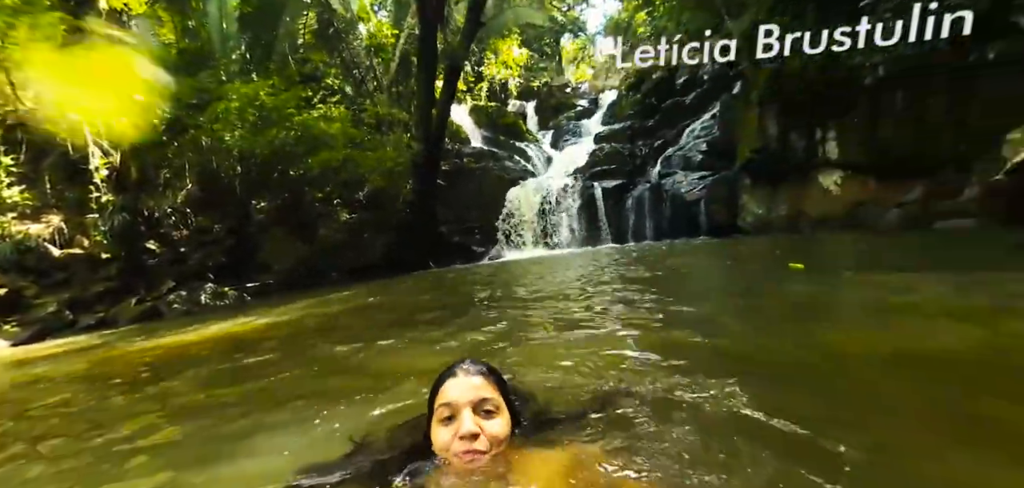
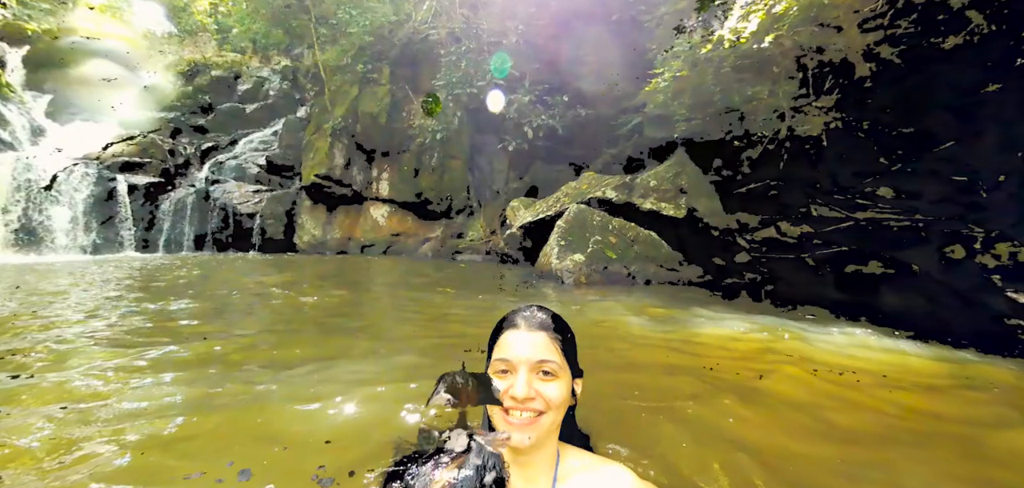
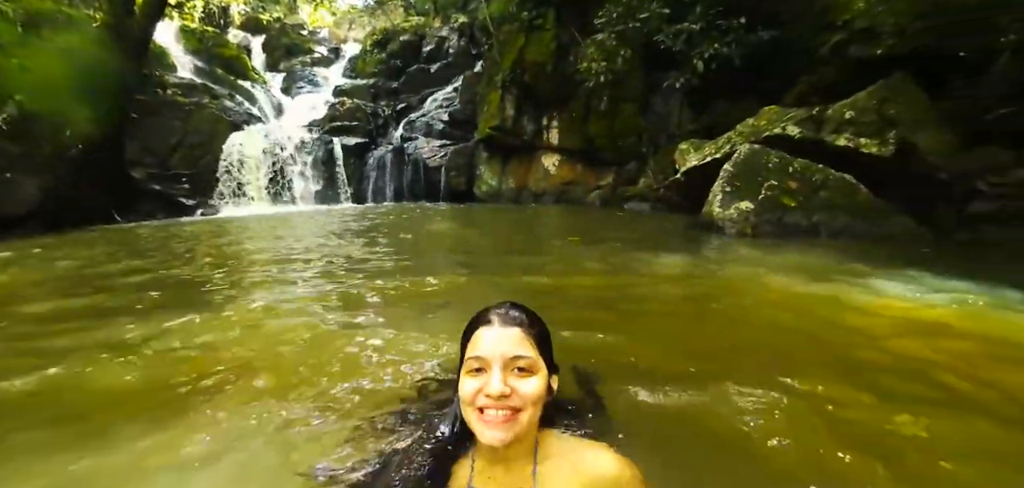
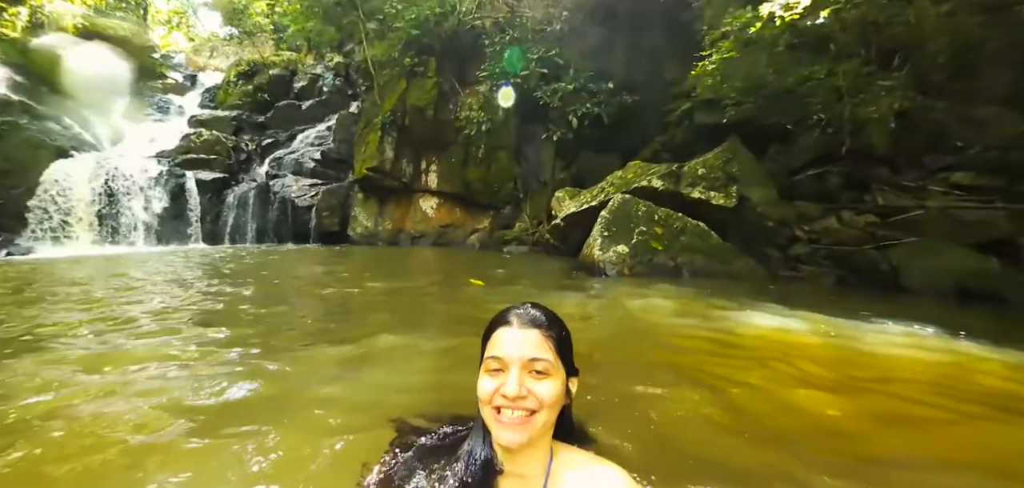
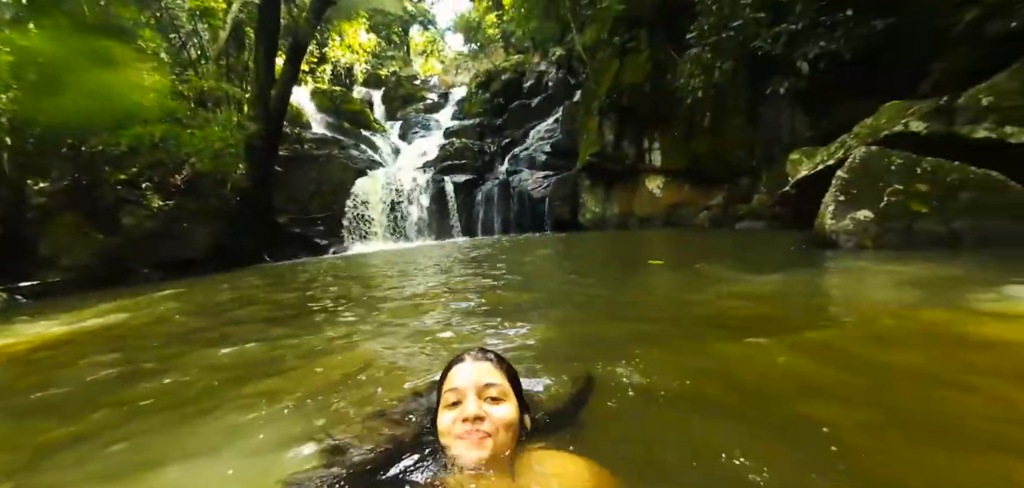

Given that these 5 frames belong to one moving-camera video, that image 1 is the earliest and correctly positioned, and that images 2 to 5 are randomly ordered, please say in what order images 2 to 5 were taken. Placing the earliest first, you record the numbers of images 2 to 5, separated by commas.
5, 3, 4, 2
